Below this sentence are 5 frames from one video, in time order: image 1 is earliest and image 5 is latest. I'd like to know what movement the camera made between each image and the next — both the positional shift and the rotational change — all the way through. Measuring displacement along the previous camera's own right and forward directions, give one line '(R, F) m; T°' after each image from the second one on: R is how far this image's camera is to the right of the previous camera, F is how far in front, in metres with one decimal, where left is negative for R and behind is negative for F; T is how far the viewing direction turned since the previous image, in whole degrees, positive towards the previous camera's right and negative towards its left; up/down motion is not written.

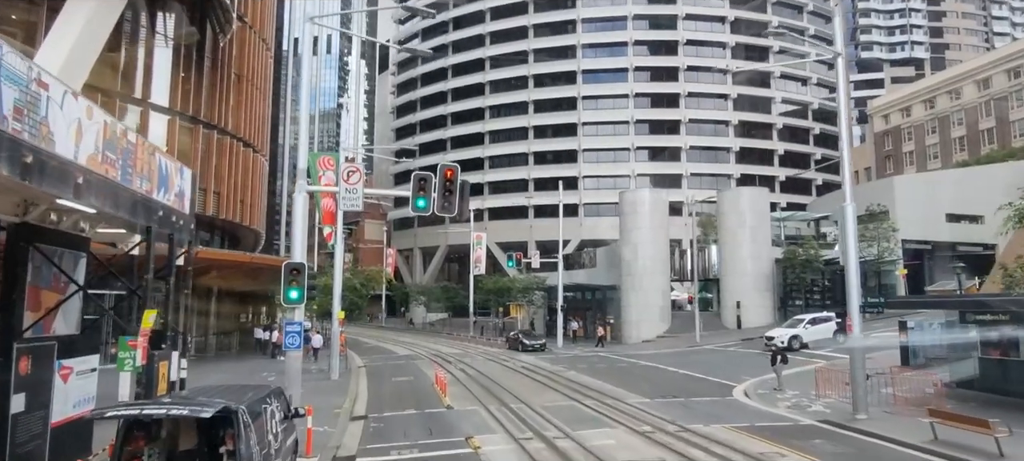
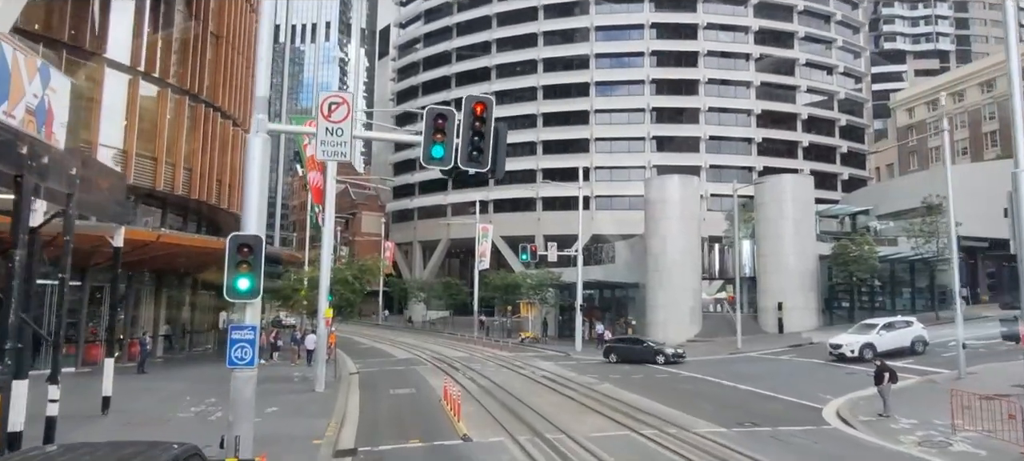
(-0.9, +4.8) m; 0°
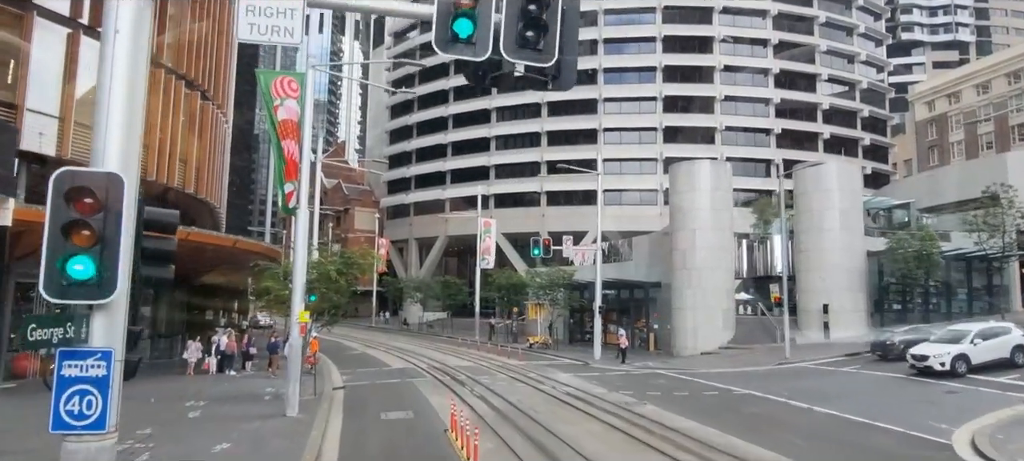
(-0.7, +4.6) m; 0°
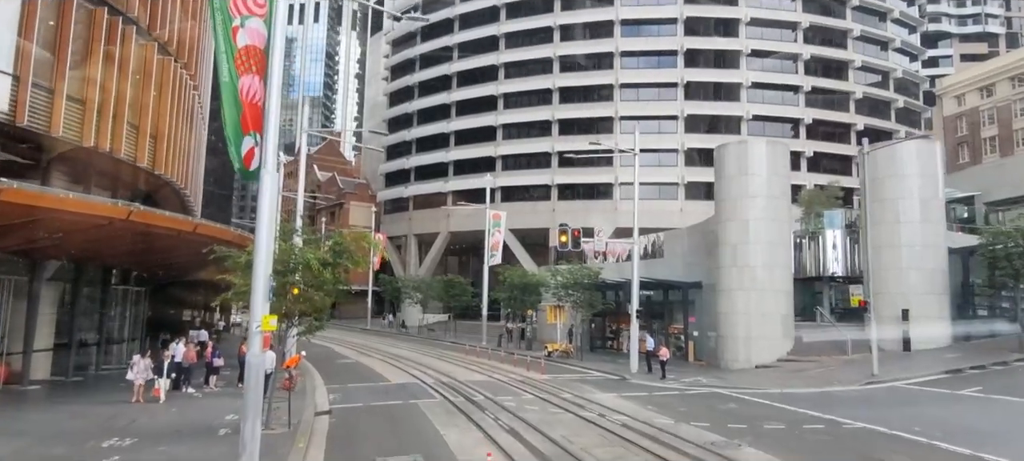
(-1.1, +5.3) m; 0°
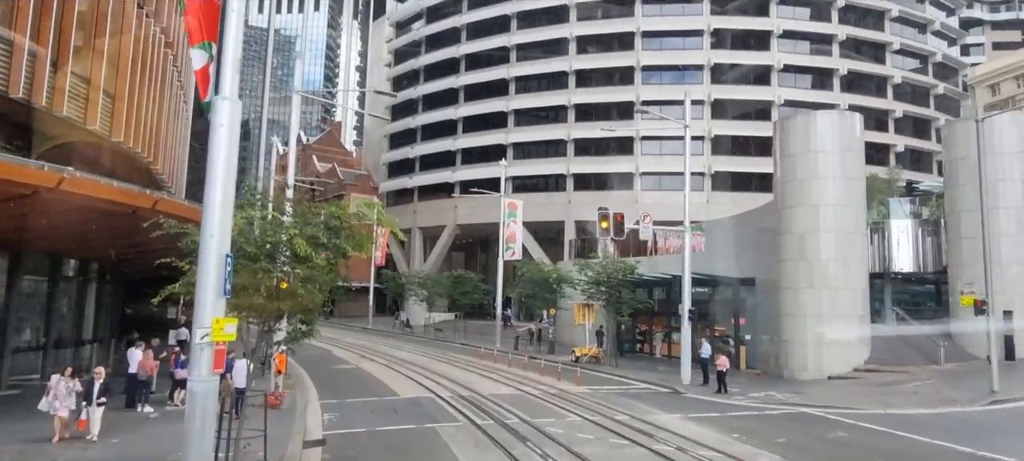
(-1.0, +4.4) m; 0°
